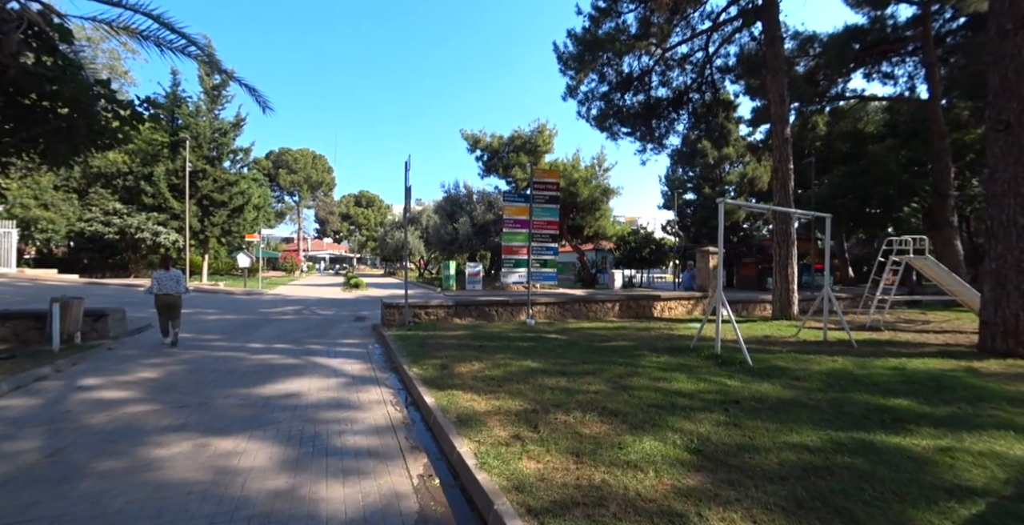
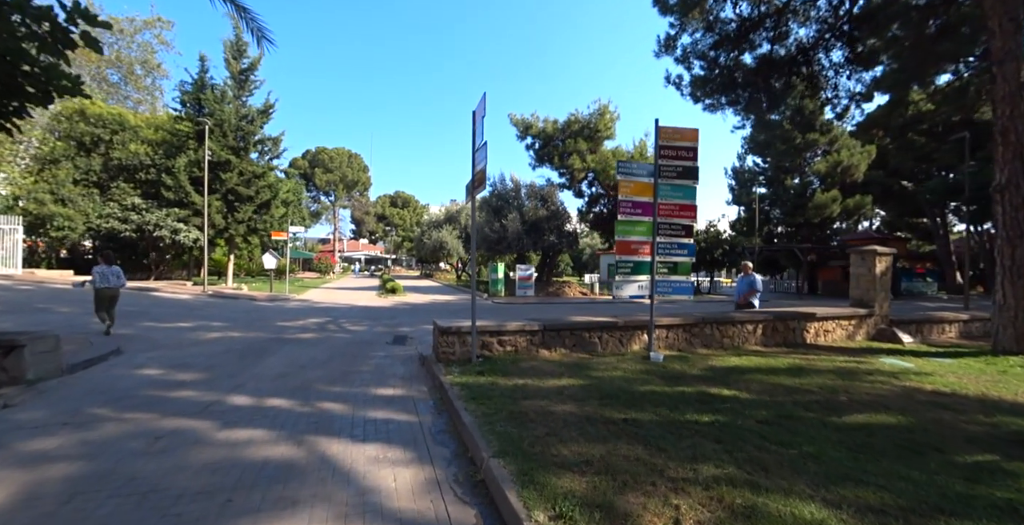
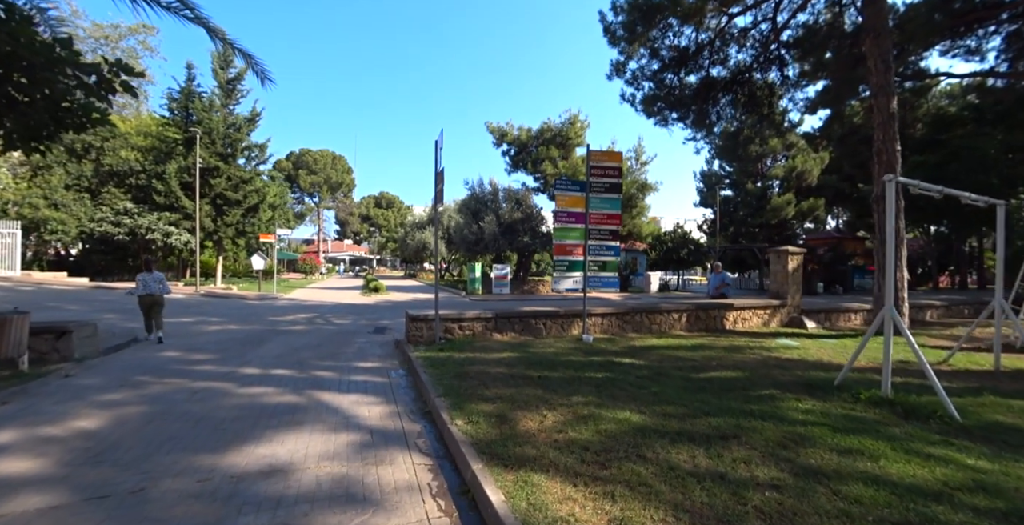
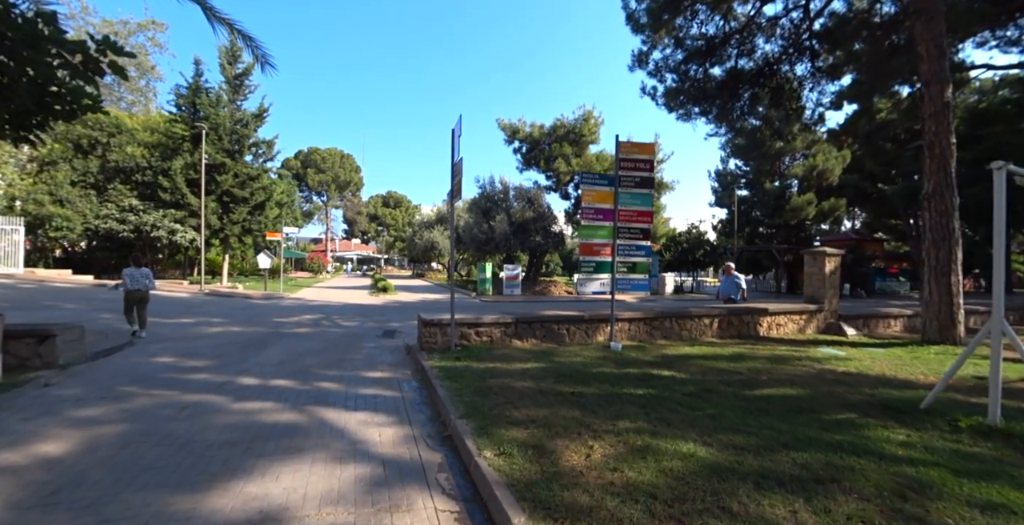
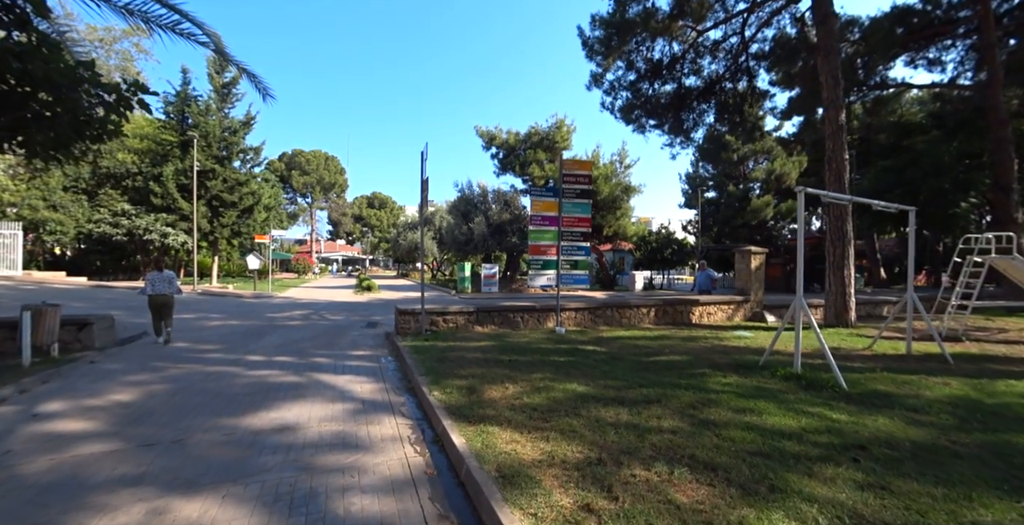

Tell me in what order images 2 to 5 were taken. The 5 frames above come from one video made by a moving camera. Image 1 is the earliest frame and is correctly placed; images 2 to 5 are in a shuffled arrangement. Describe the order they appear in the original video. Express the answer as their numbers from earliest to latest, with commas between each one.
5, 3, 4, 2
